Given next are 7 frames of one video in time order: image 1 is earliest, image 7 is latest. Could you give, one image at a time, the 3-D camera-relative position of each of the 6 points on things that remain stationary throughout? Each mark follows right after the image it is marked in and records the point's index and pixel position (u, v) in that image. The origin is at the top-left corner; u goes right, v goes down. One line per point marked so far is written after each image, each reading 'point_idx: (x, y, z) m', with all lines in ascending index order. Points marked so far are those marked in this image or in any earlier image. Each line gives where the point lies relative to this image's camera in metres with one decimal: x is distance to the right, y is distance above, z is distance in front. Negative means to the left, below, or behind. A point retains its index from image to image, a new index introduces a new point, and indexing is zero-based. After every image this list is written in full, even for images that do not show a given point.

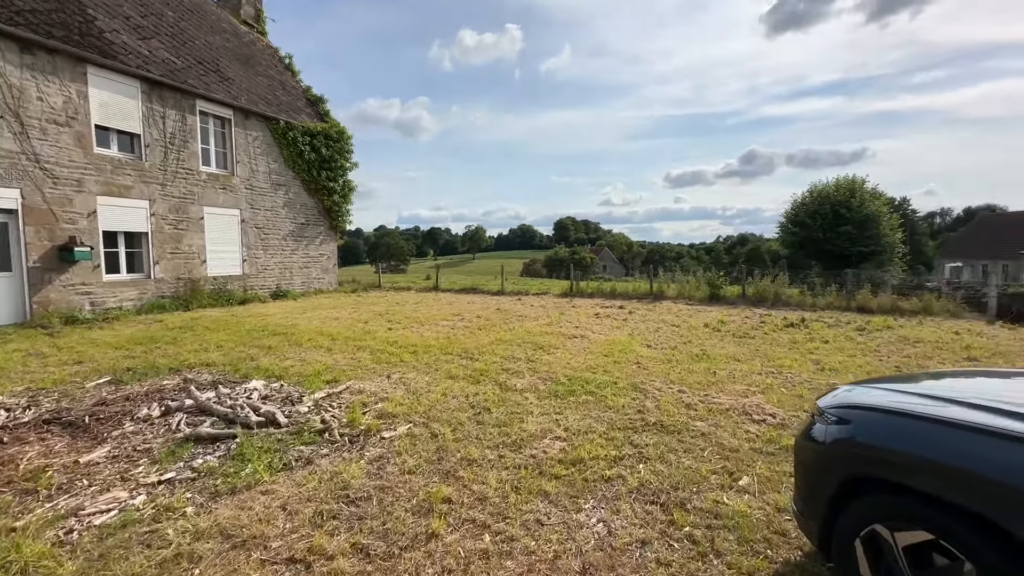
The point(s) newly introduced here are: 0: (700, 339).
0: (+3.4, -0.9, +8.5) m
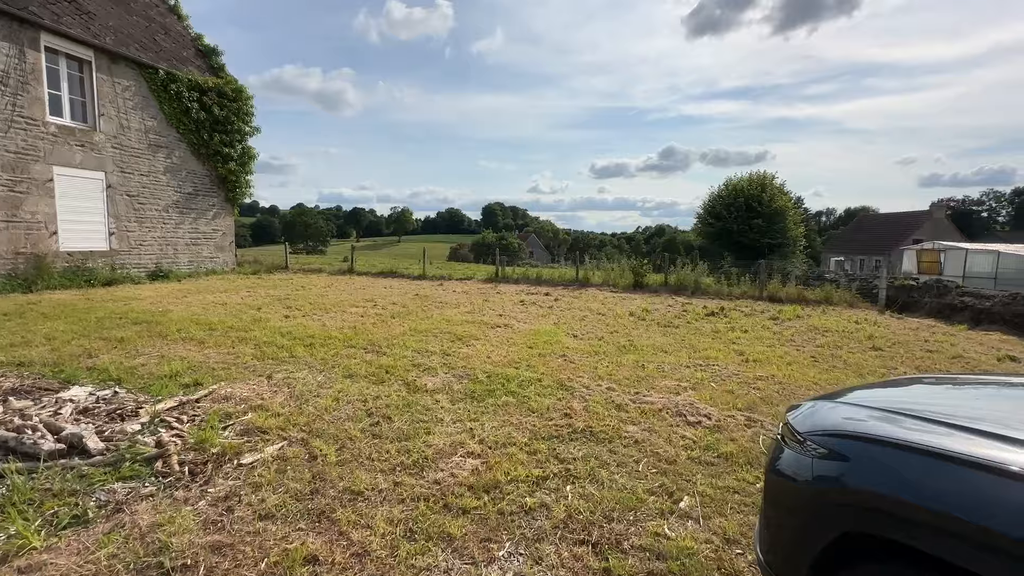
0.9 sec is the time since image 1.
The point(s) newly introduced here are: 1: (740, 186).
0: (+2.0, -0.7, +8.3) m
1: (+9.5, +4.3, +19.6) m
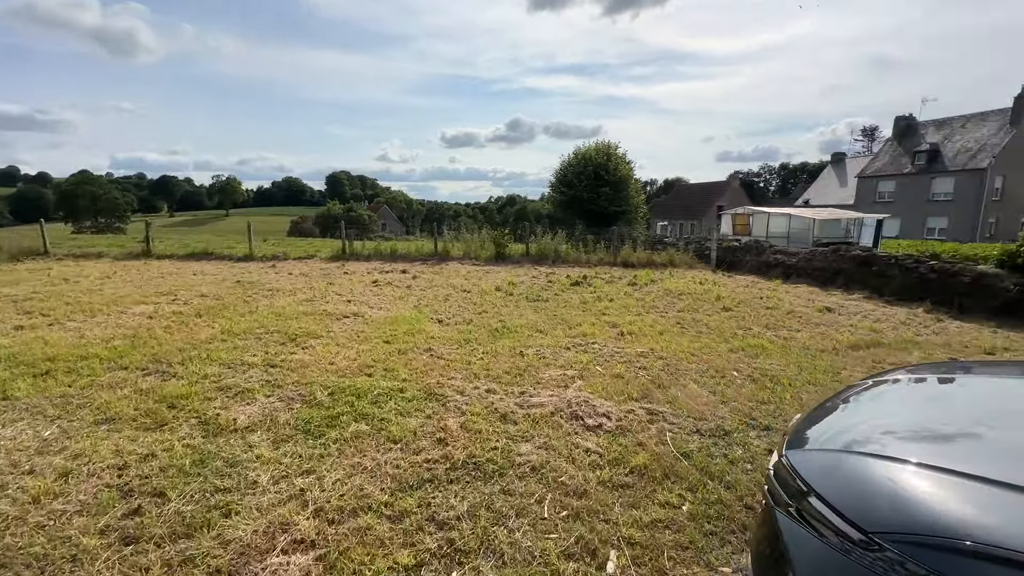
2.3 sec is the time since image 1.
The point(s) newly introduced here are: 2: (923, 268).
0: (-0.3, -0.3, +7.5) m
1: (+3.3, +5.8, +20.2) m
2: (+7.7, +0.4, +8.8) m
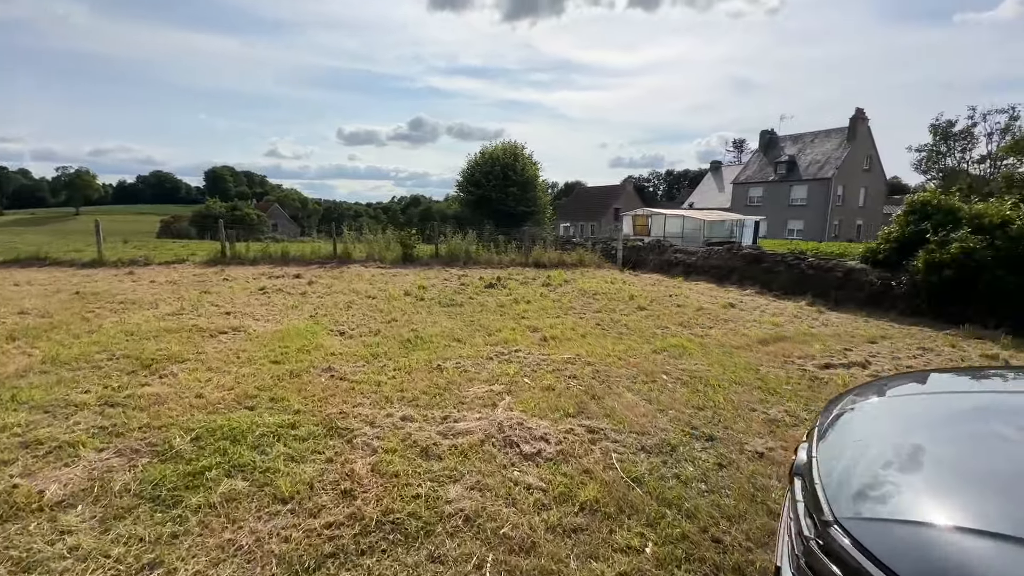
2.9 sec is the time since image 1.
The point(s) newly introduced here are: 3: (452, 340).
0: (-1.6, -0.4, +6.8) m
1: (-0.8, +5.7, +19.9) m
2: (+6.0, +0.5, +9.6) m
3: (-0.7, -0.6, +5.5) m
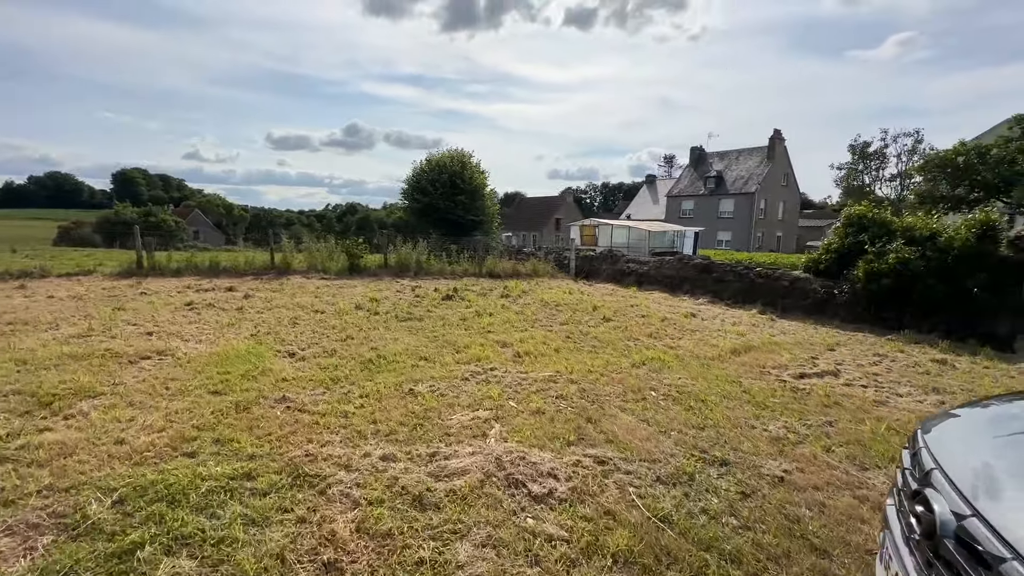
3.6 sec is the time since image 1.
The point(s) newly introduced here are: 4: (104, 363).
0: (-2.0, -0.6, +6.2) m
1: (-2.9, +5.3, +19.5) m
2: (+5.1, +0.3, +10.0) m
3: (-1.0, -0.8, +5.0) m
4: (-3.9, -0.7, +4.4) m
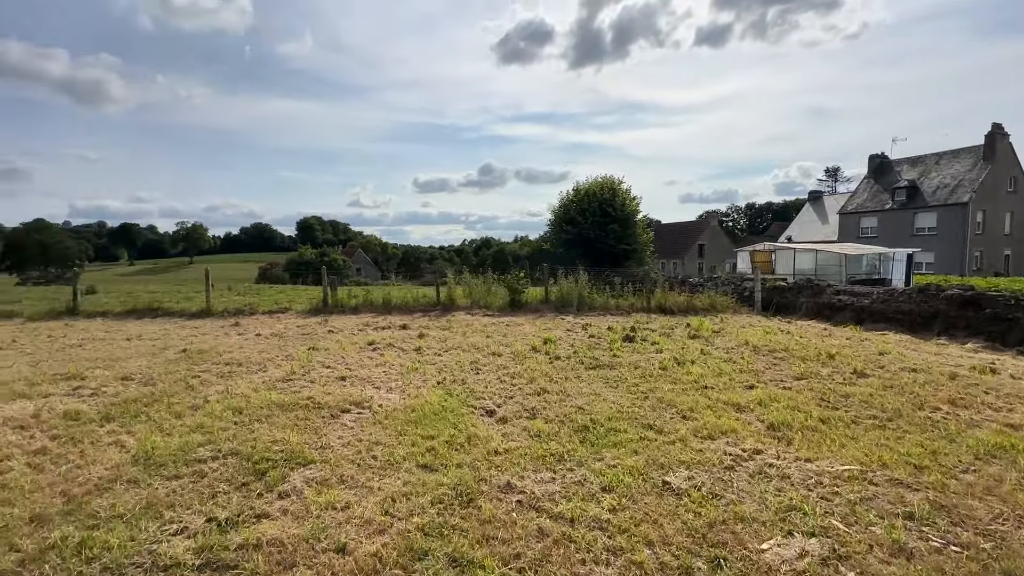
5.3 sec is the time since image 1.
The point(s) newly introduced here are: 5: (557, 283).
0: (+0.5, -1.1, +5.4) m
1: (+3.1, +3.9, +18.7) m
2: (+8.3, -0.3, +7.1) m
3: (+1.1, -1.2, +4.0) m
4: (-1.8, -1.1, +4.2) m
5: (+1.1, +0.1, +11.6) m
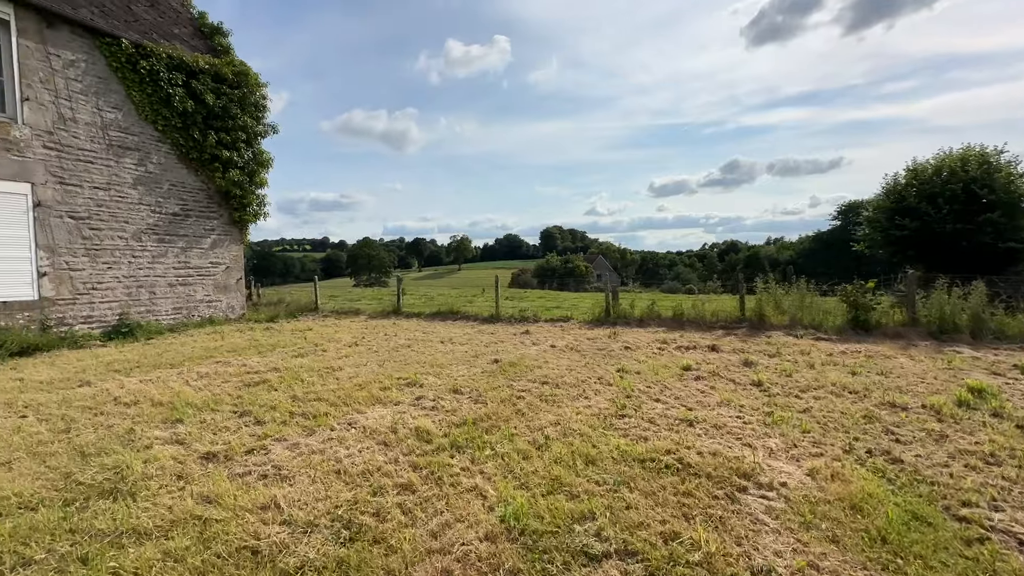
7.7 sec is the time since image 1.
0: (+3.7, -1.2, +2.9) m
1: (+12.4, +3.5, +13.5) m
2: (+11.5, -0.7, +0.8) m
3: (+3.6, -1.3, +1.4) m
4: (+1.1, -1.2, +2.9) m
5: (+7.2, -0.2, +8.1) m
